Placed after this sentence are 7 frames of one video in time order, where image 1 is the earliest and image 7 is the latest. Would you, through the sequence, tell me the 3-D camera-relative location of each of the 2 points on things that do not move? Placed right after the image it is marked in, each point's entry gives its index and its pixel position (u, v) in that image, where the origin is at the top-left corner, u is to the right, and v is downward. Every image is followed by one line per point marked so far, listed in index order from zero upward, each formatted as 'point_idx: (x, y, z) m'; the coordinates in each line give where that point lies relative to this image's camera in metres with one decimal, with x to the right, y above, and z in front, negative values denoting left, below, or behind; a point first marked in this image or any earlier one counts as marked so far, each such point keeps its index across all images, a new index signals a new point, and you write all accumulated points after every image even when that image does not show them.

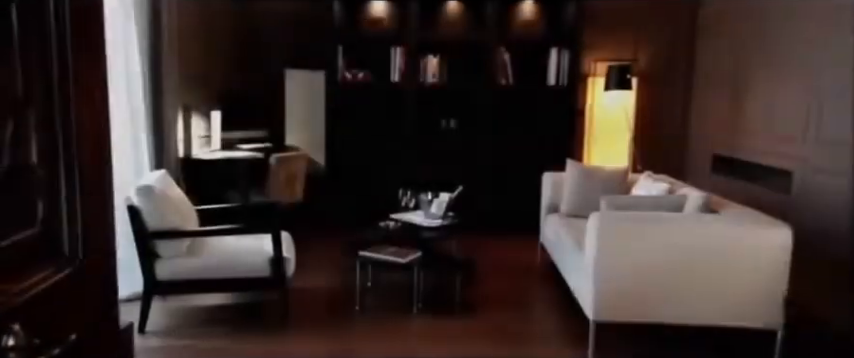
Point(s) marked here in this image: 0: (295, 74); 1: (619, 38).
0: (-1.2, +0.9, +5.5) m
1: (+1.7, +1.2, +5.5) m
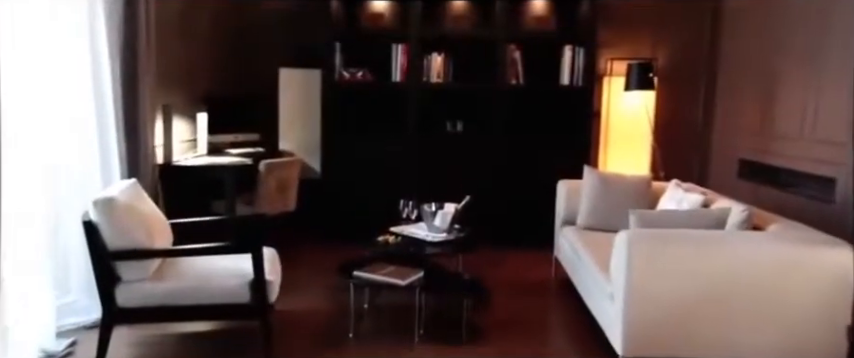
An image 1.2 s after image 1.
0: (-1.1, +0.9, +5.1) m
1: (+1.7, +1.2, +5.2) m
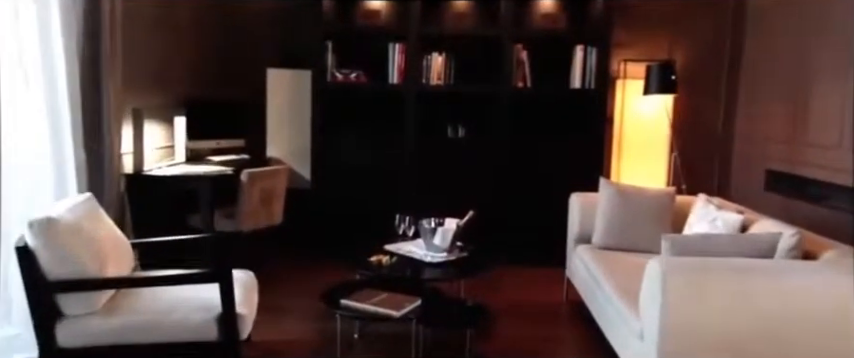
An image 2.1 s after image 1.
0: (-1.1, +0.8, +4.7) m
1: (+1.7, +1.1, +4.8) m
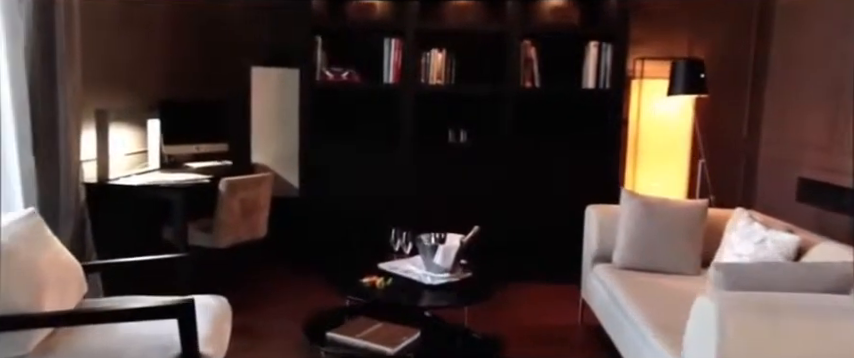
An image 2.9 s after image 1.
0: (-1.1, +0.7, +4.3) m
1: (+1.7, +1.0, +4.4) m
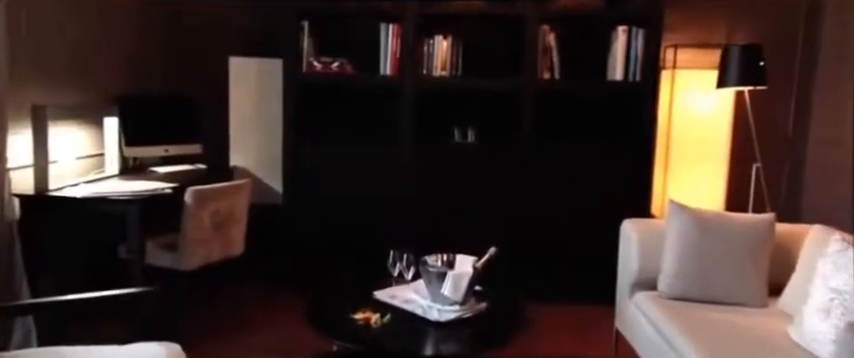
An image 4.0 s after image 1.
0: (-1.1, +0.7, +3.8) m
1: (+1.7, +1.0, +3.8) m
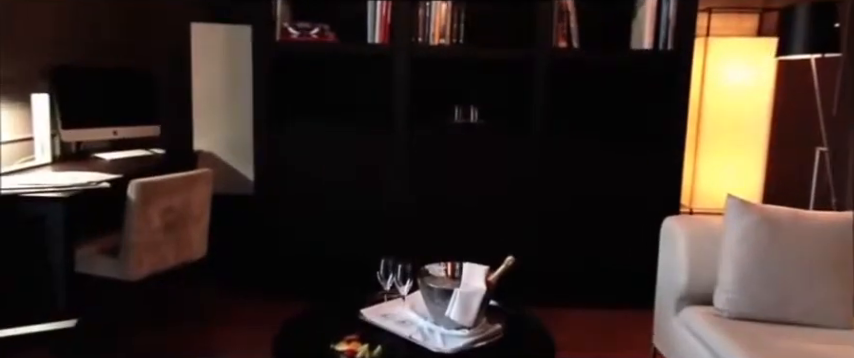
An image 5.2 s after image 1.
0: (-1.1, +0.8, +3.2) m
1: (+1.7, +1.1, +3.3) m
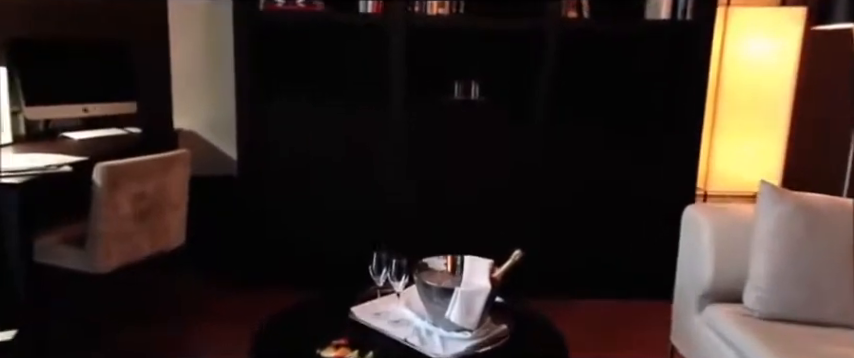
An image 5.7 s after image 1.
0: (-1.2, +0.9, +3.0) m
1: (+1.7, +1.2, +3.1) m
